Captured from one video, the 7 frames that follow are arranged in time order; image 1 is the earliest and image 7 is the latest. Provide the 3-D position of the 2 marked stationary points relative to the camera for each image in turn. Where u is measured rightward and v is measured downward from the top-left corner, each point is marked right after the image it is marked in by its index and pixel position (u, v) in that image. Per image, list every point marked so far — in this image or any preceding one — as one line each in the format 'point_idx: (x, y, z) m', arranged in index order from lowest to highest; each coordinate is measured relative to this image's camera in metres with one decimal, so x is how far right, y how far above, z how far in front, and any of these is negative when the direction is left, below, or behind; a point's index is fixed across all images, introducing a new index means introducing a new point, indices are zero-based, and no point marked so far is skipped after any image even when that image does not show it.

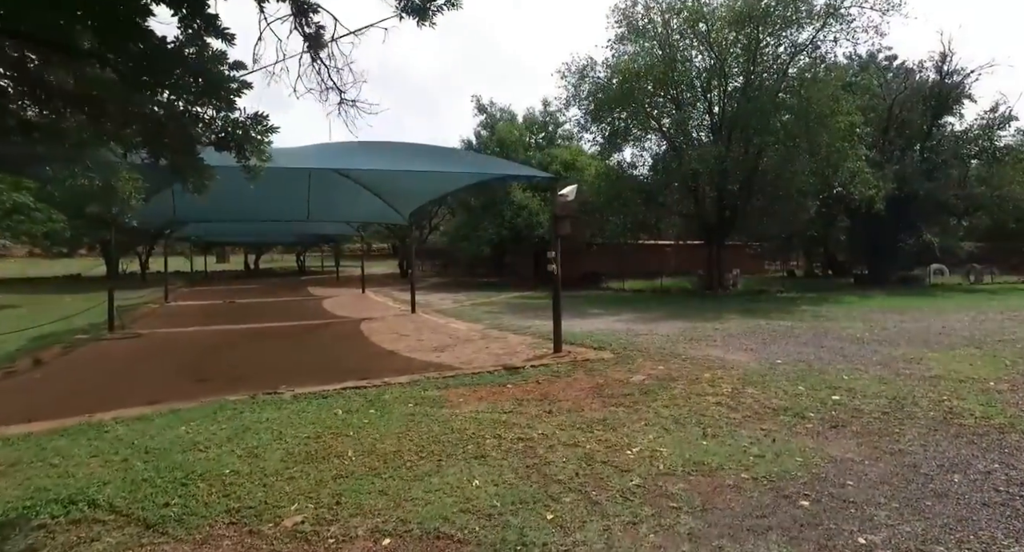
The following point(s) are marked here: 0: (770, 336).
0: (+4.5, -1.0, +9.2) m
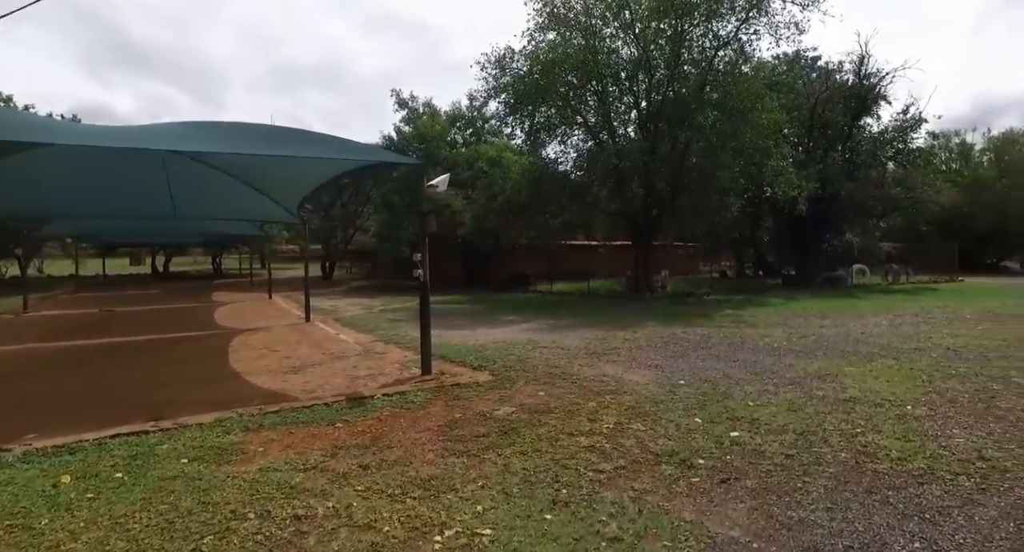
0: (+2.6, -1.1, +8.2) m
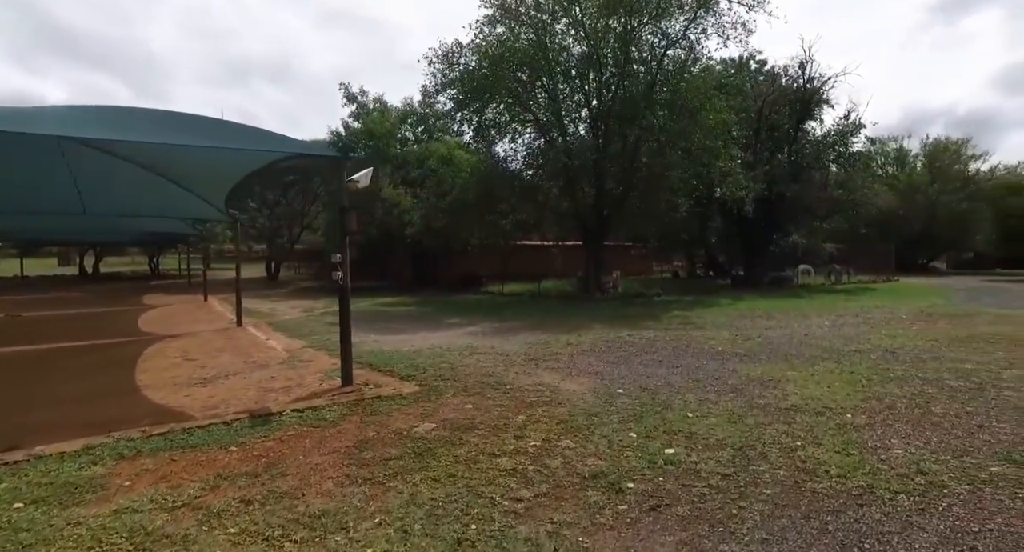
0: (+1.6, -1.1, +7.9) m
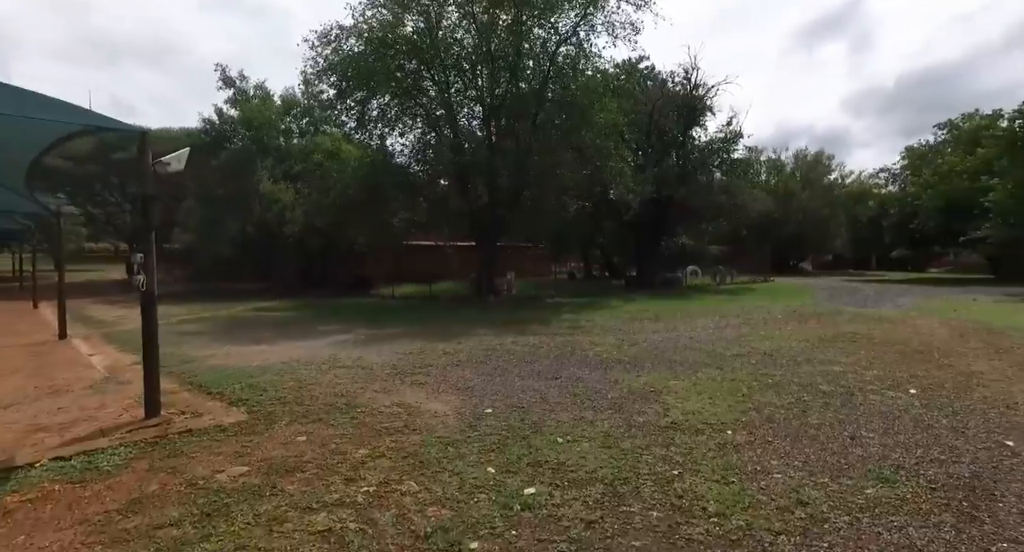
0: (-0.1, -1.1, +7.2) m
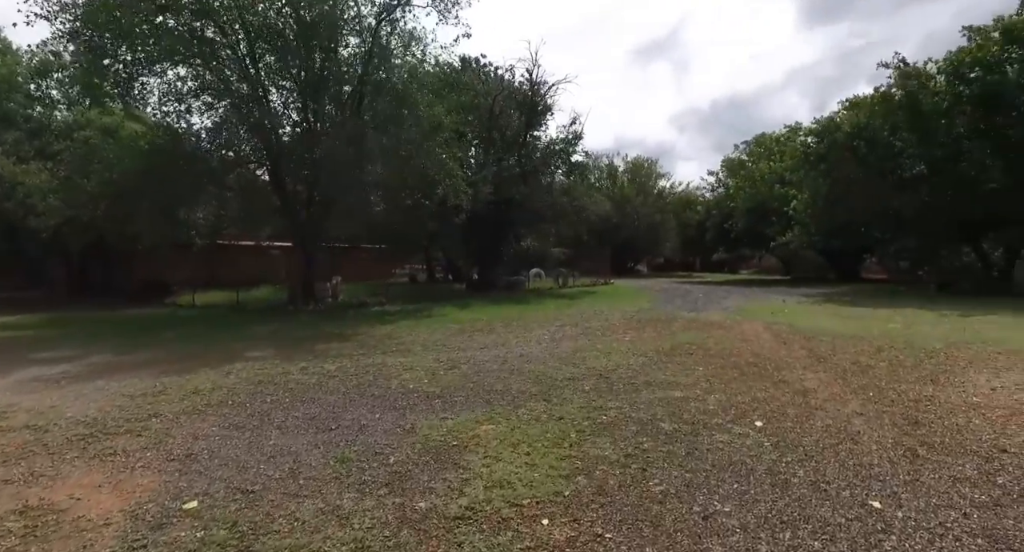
0: (-2.4, -1.2, +5.3) m
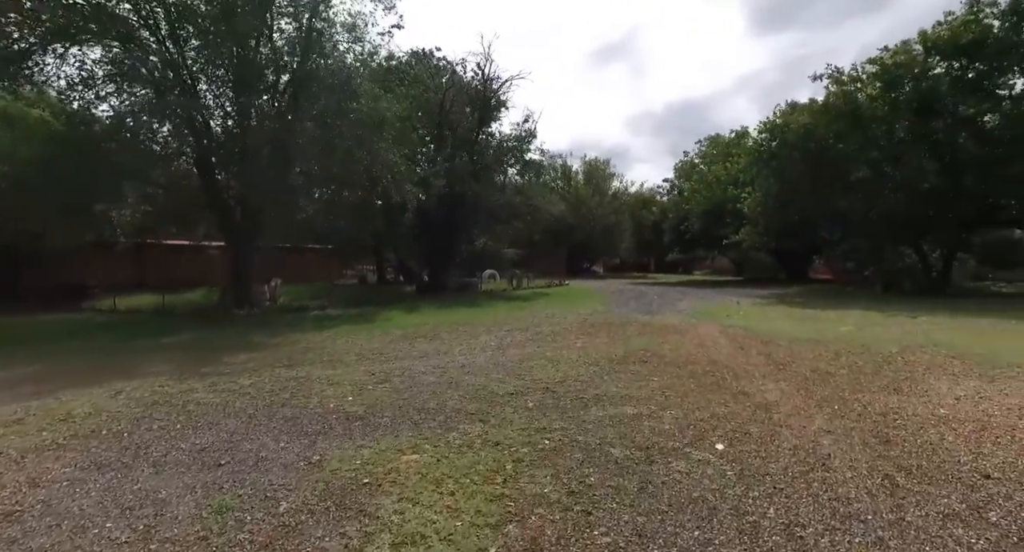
0: (-2.9, -1.3, +4.4) m
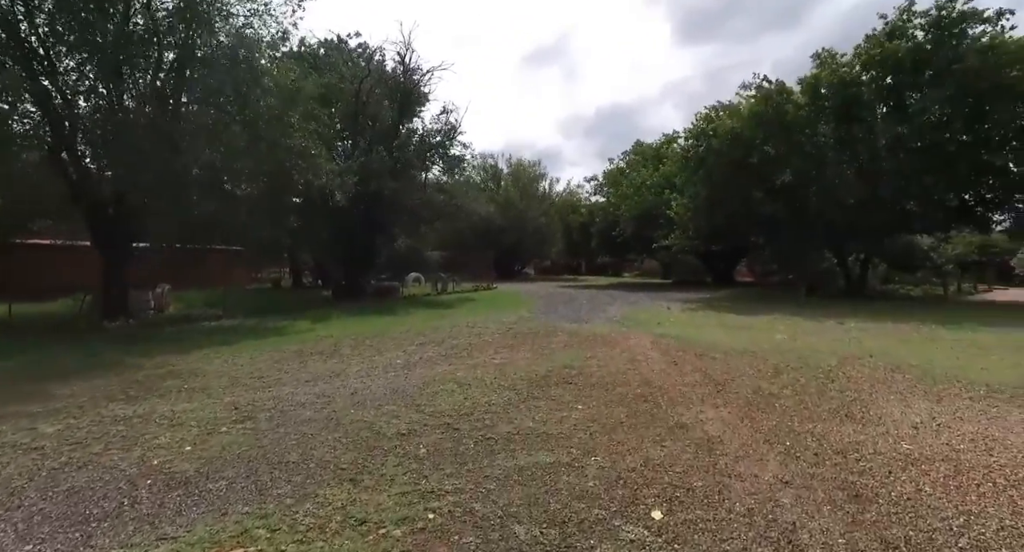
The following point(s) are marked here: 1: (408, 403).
0: (-3.7, -1.4, +3.0) m
1: (-1.0, -1.2, +5.2) m
